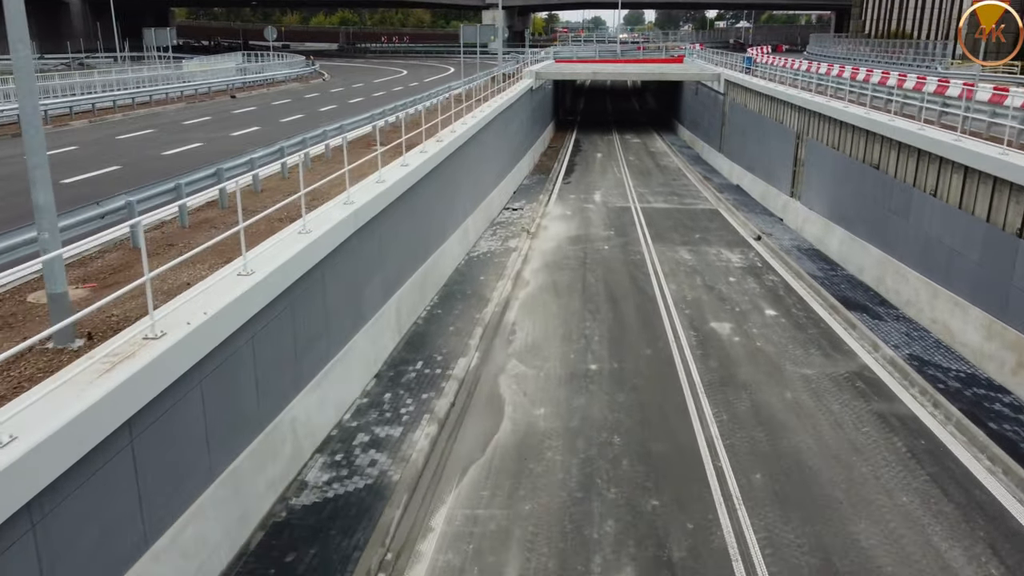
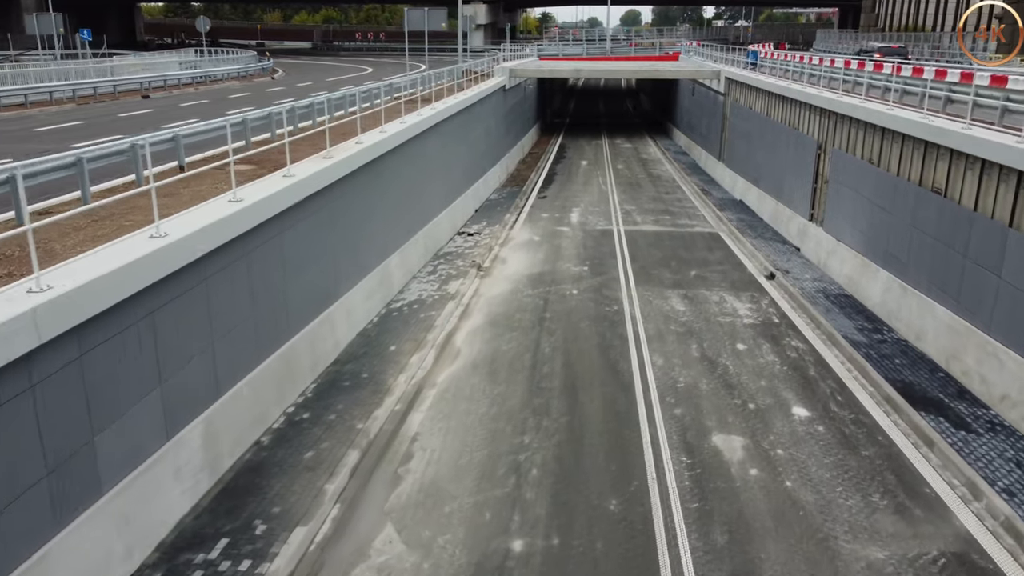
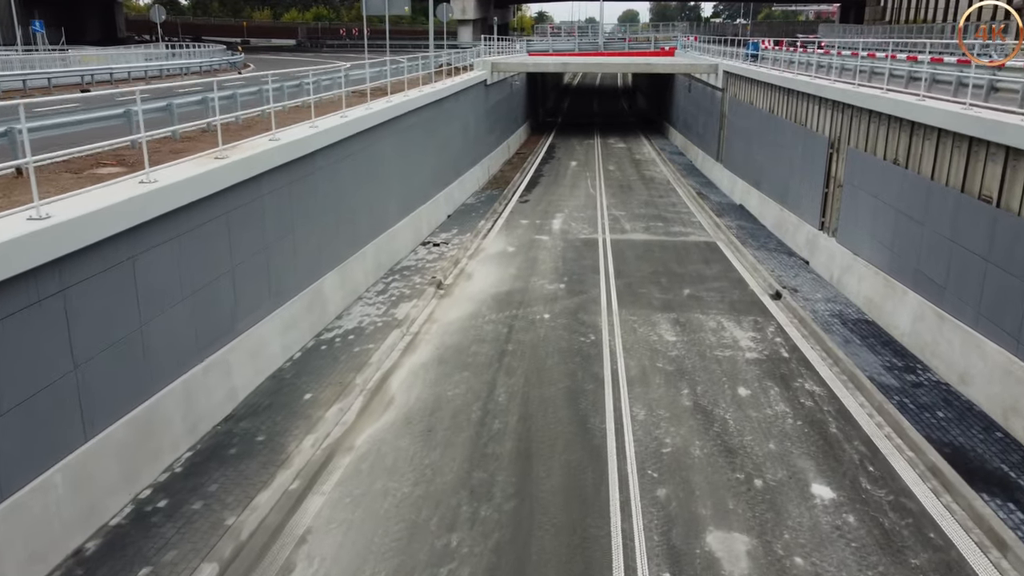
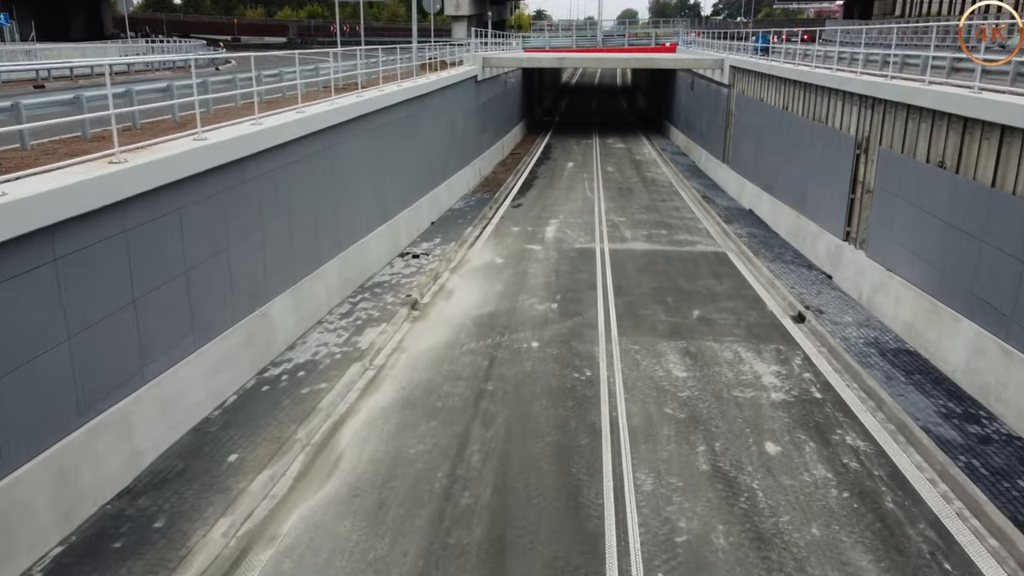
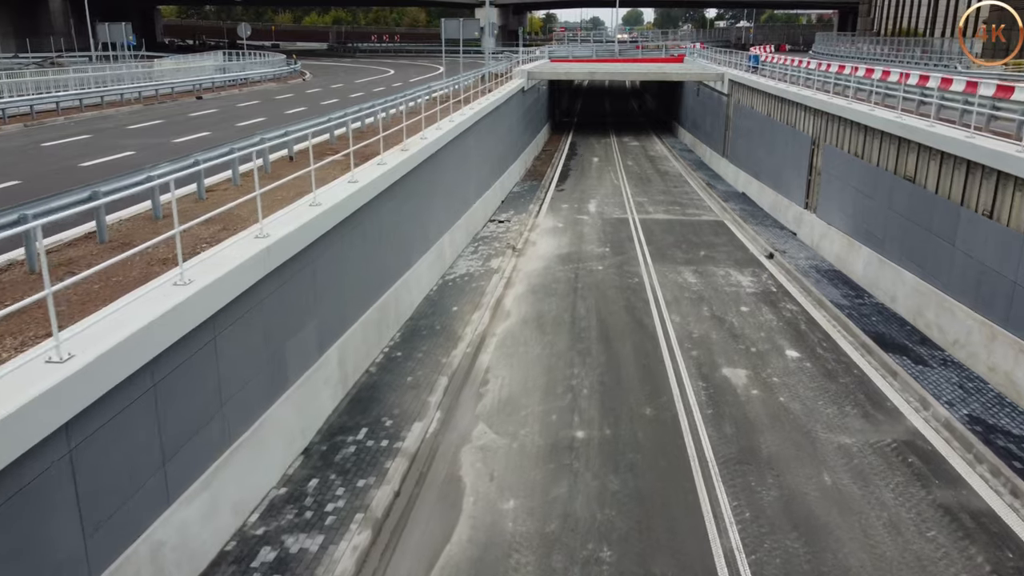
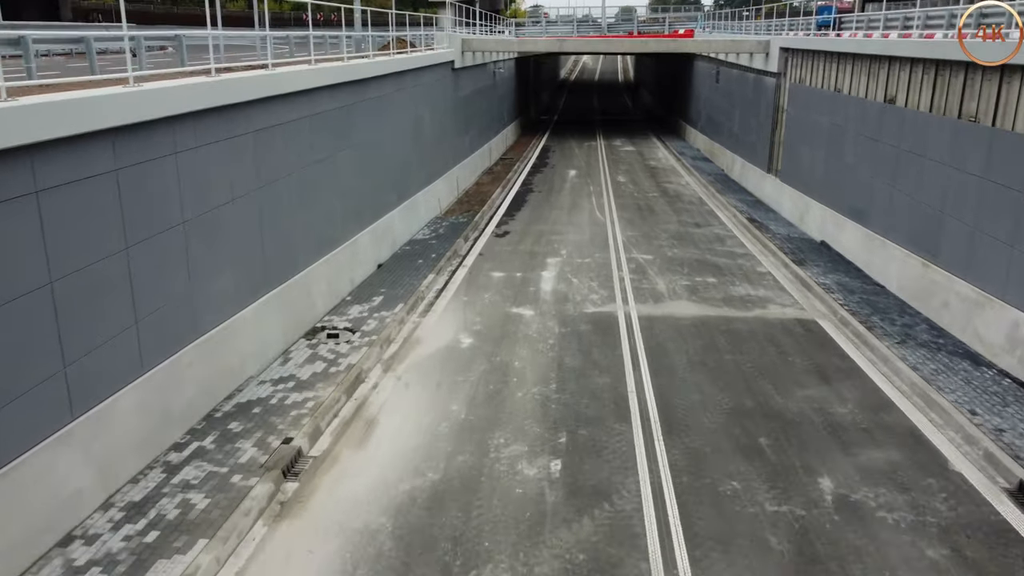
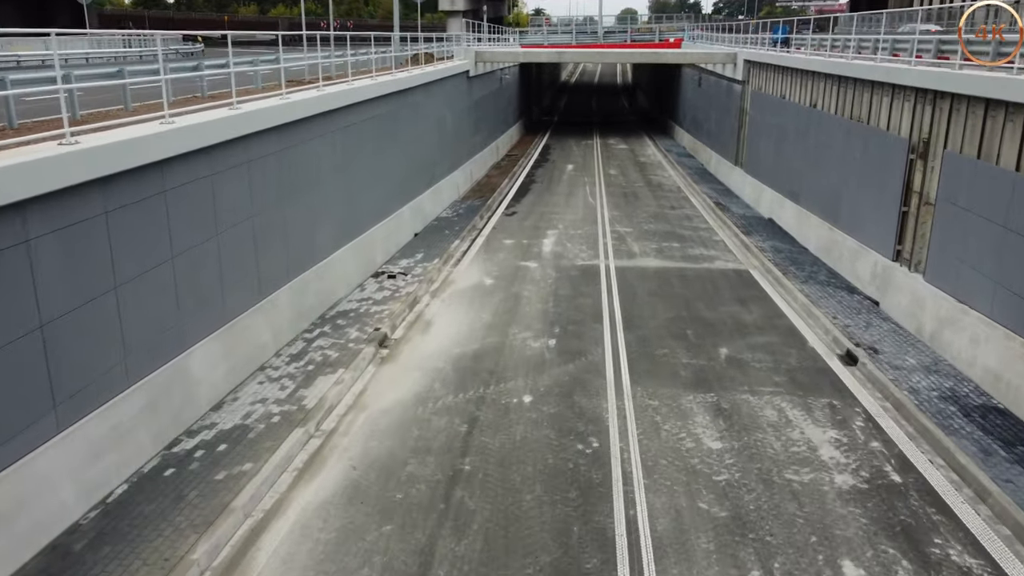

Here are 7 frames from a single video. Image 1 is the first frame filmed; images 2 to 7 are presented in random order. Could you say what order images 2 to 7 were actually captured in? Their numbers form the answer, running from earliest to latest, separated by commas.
5, 2, 3, 4, 7, 6
